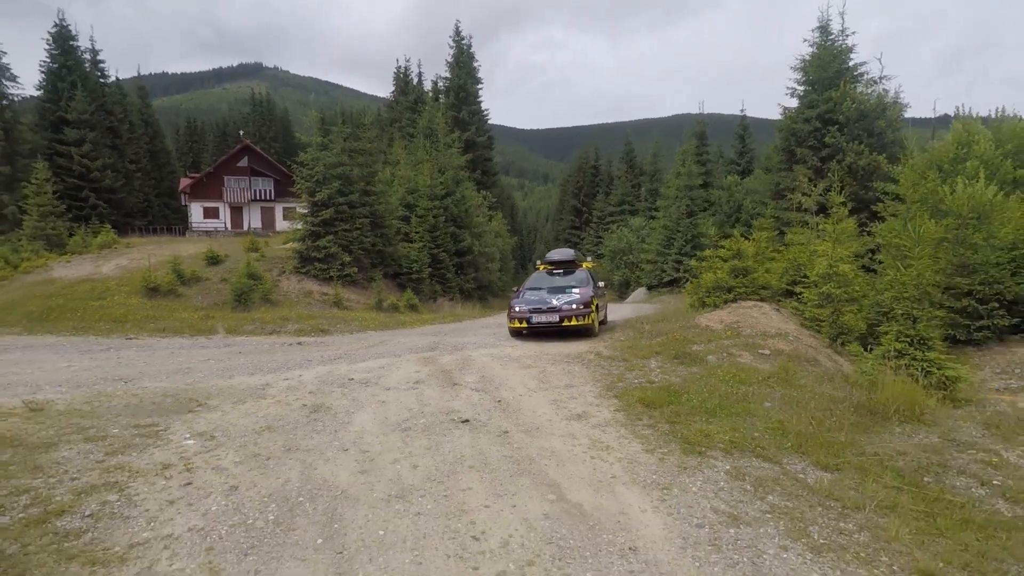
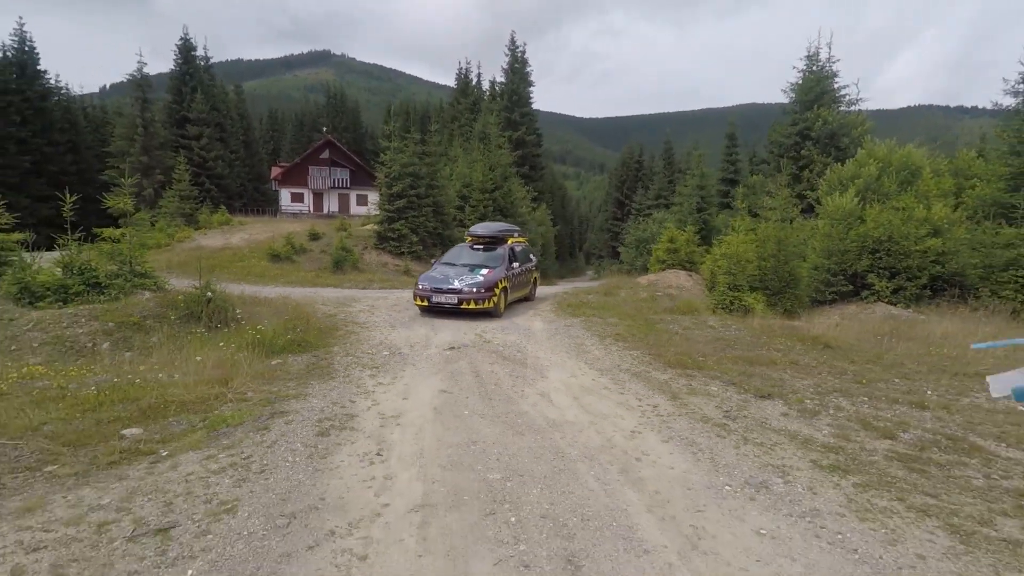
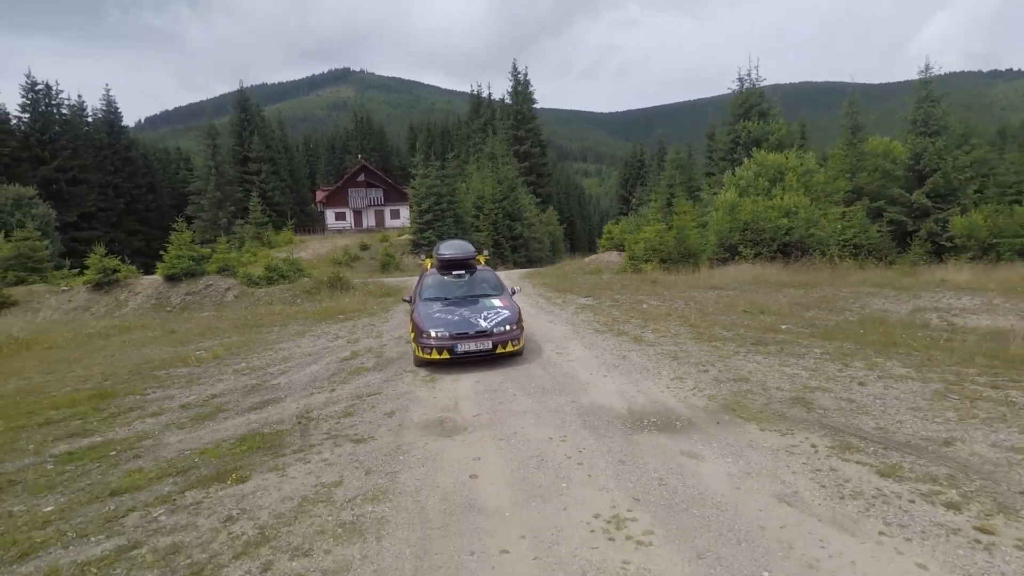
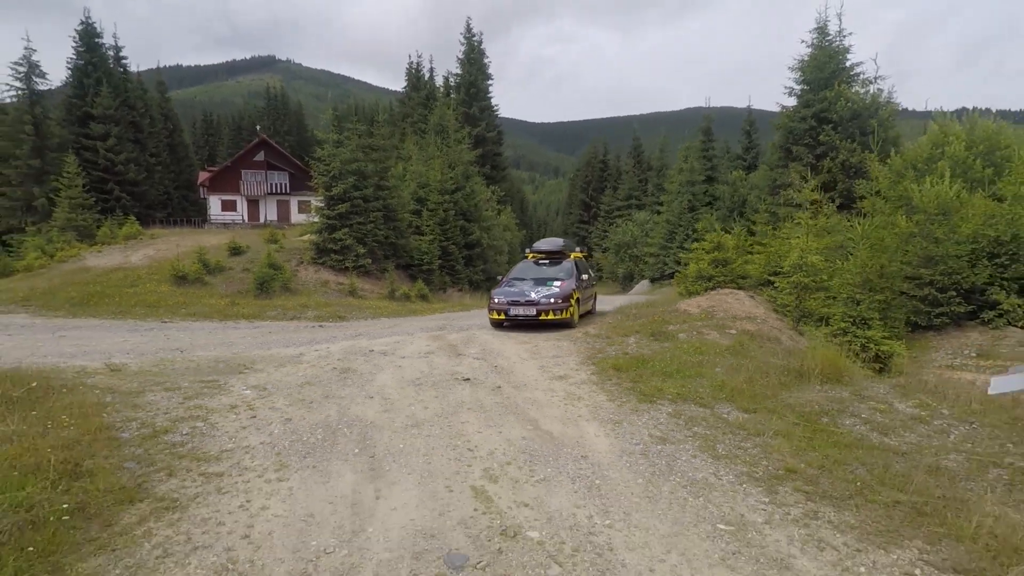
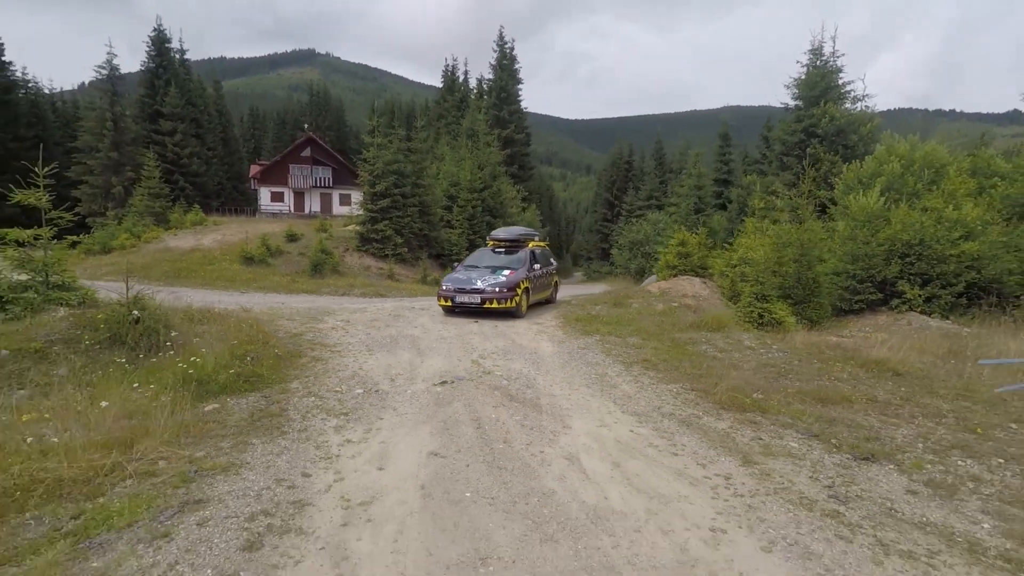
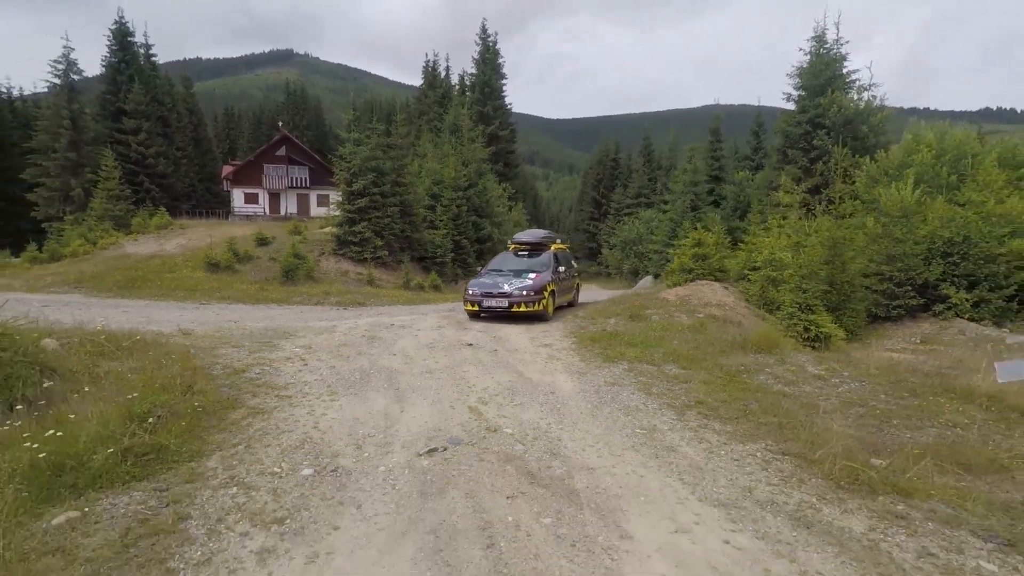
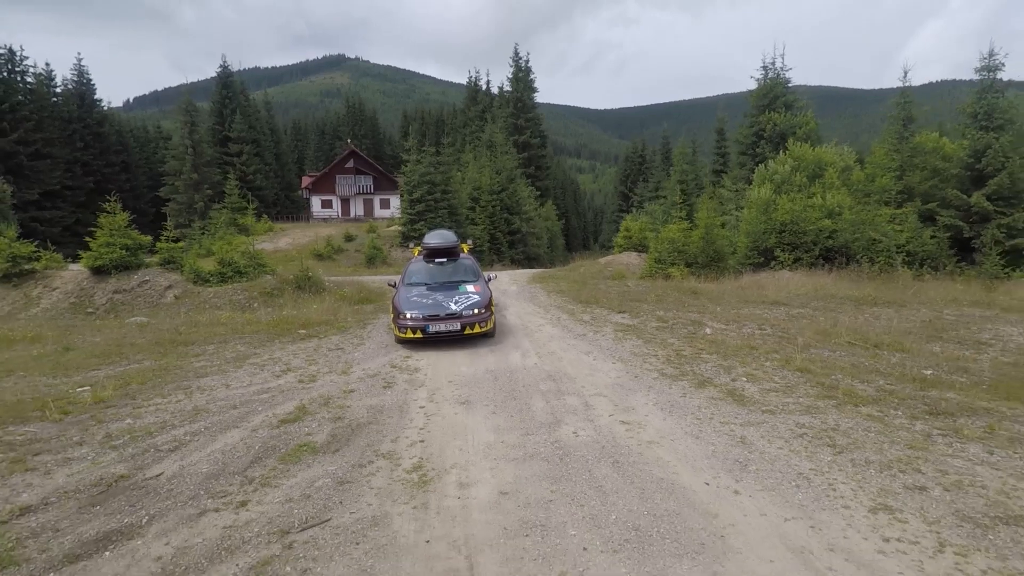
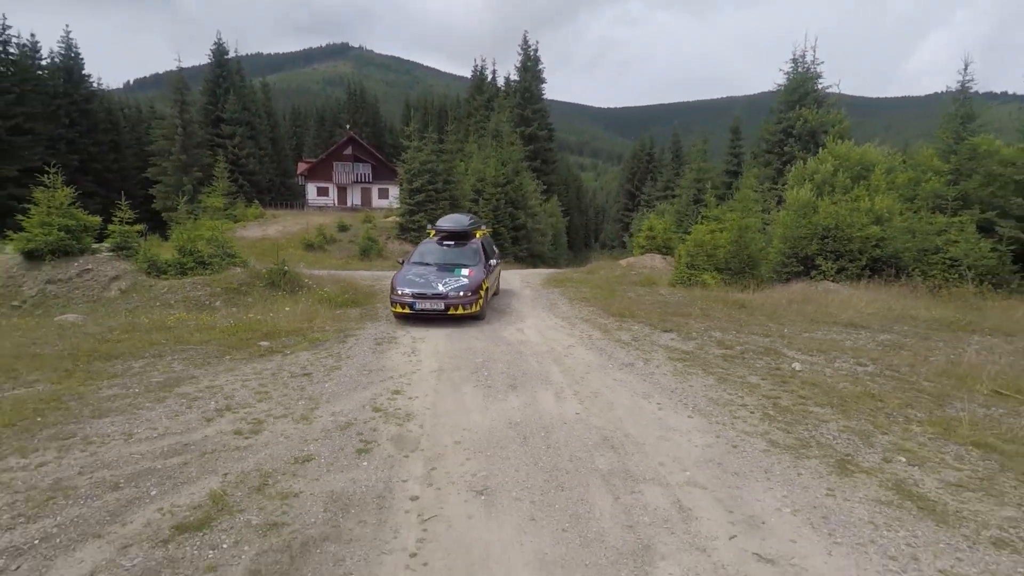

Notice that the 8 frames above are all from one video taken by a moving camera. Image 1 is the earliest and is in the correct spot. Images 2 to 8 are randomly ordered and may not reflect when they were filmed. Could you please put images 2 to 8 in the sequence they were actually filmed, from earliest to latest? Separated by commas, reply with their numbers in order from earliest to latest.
4, 6, 5, 2, 8, 7, 3
